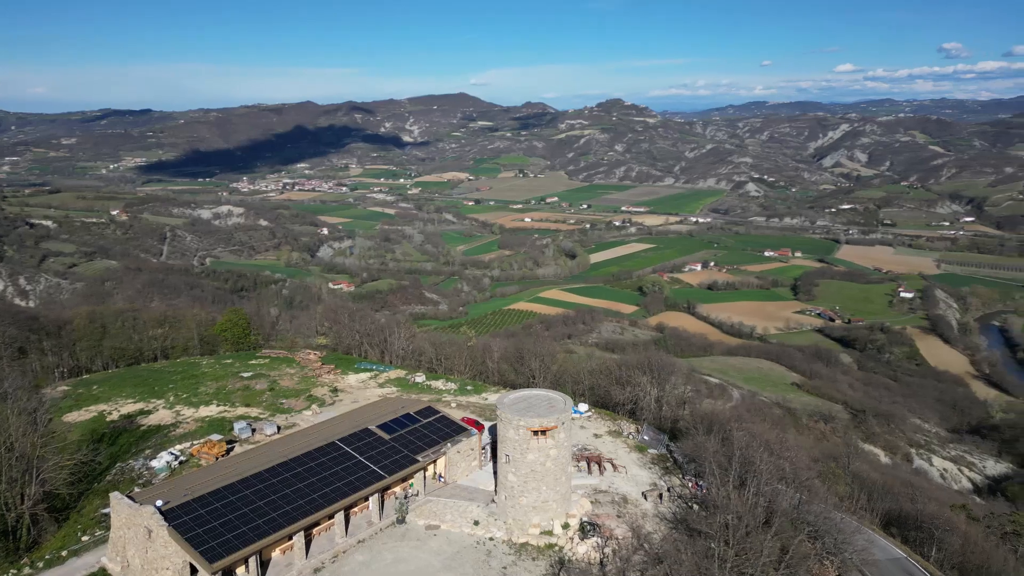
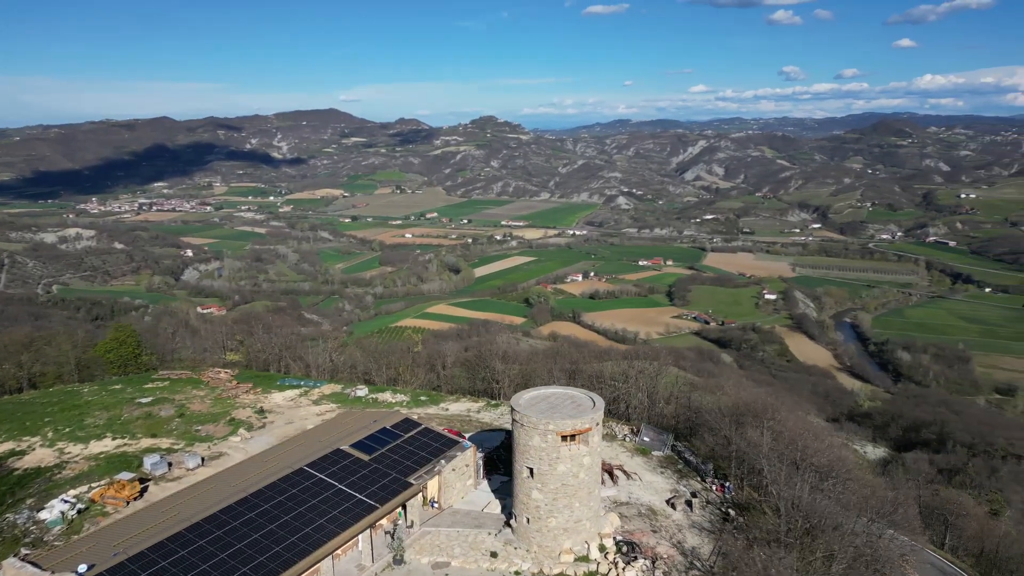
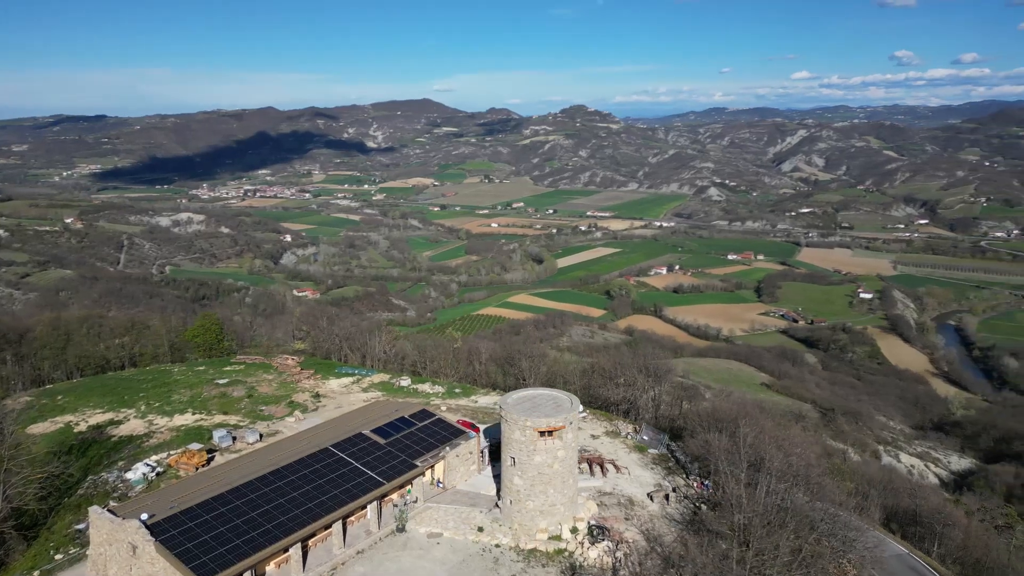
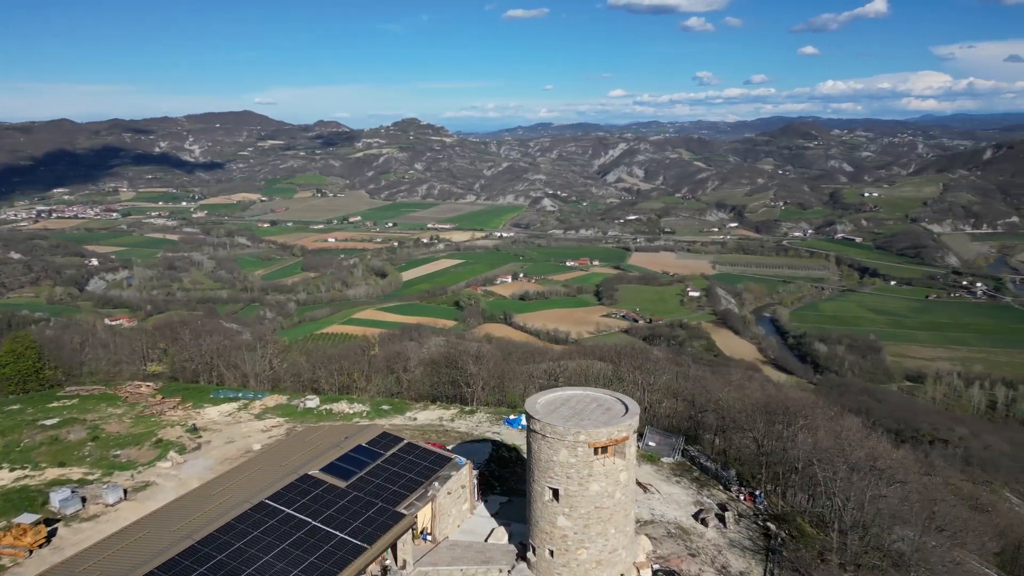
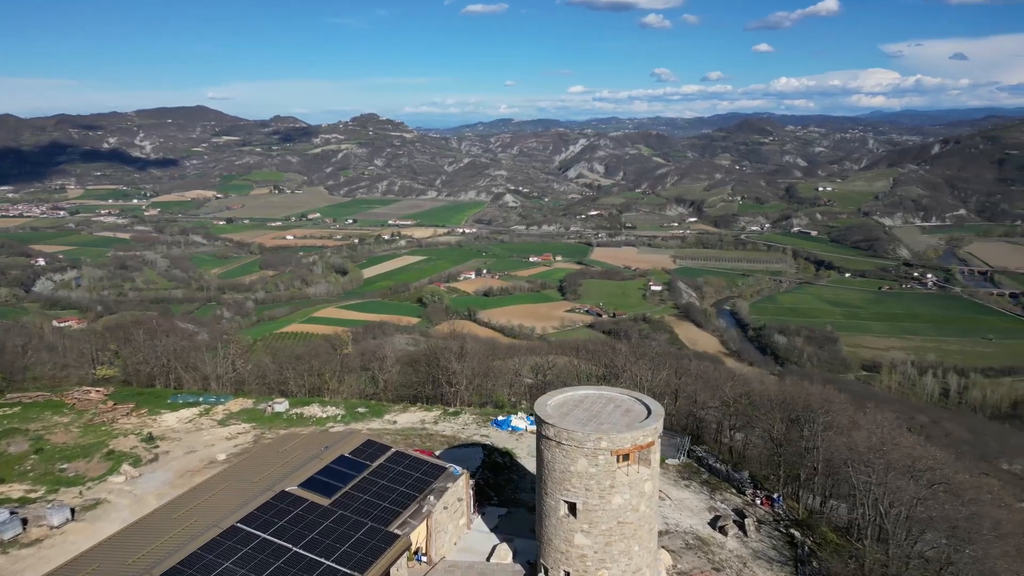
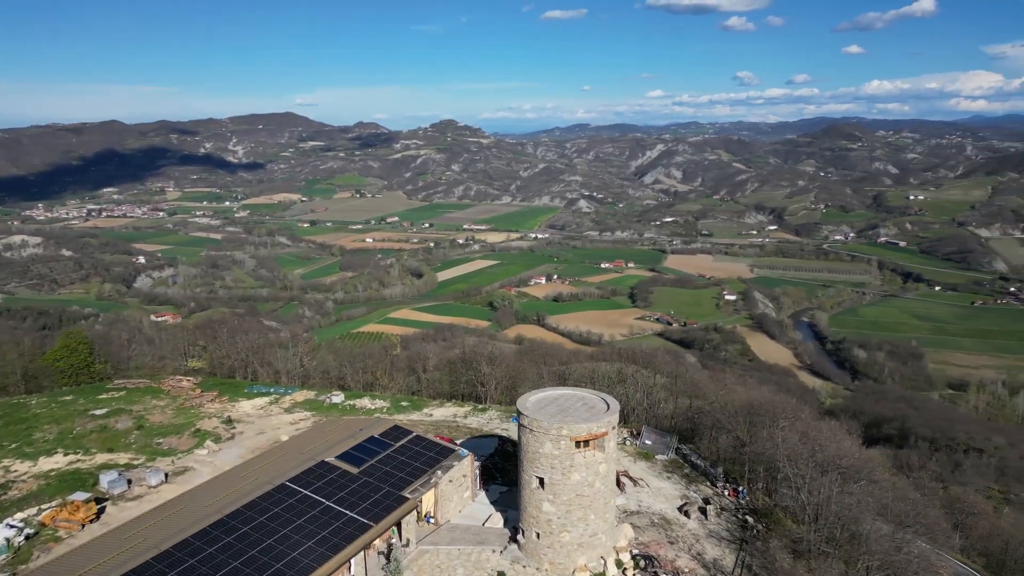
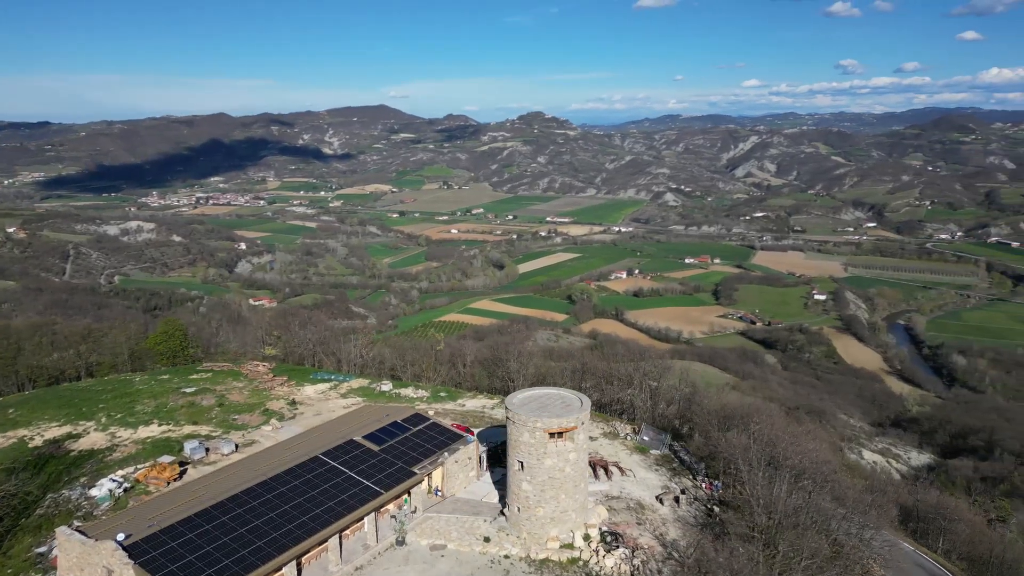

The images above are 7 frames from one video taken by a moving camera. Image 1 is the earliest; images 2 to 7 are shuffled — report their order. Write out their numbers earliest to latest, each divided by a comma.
3, 7, 2, 6, 4, 5
